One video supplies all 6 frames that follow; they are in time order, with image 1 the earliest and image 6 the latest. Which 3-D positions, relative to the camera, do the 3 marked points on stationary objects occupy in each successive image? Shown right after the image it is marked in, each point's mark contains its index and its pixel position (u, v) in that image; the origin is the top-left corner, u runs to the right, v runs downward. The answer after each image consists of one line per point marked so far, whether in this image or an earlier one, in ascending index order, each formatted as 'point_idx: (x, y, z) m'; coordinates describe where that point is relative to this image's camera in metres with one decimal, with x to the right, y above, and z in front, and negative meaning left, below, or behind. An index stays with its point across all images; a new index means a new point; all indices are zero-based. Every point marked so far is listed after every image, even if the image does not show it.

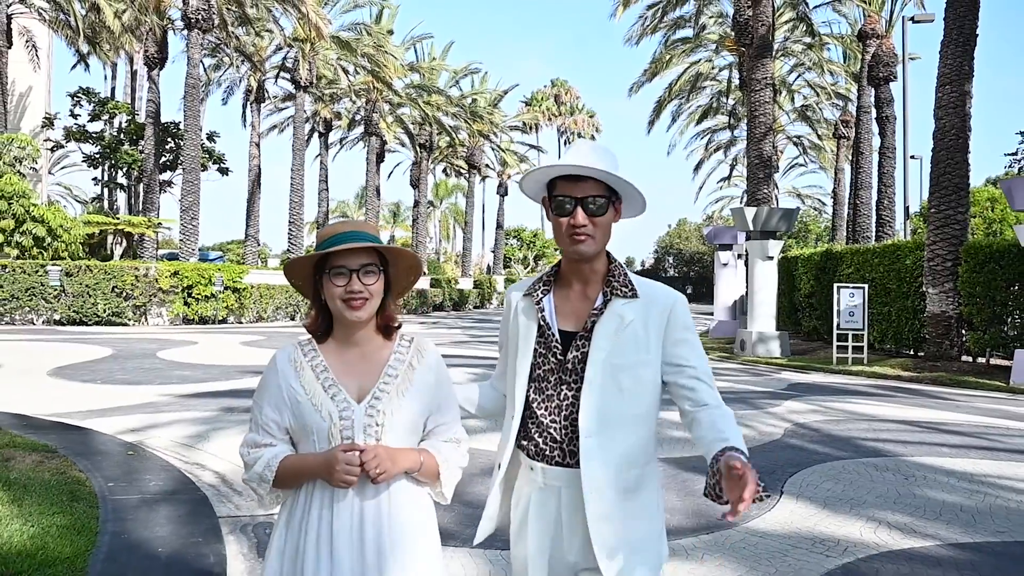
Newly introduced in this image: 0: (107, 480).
0: (-3.1, -1.4, +6.2) m
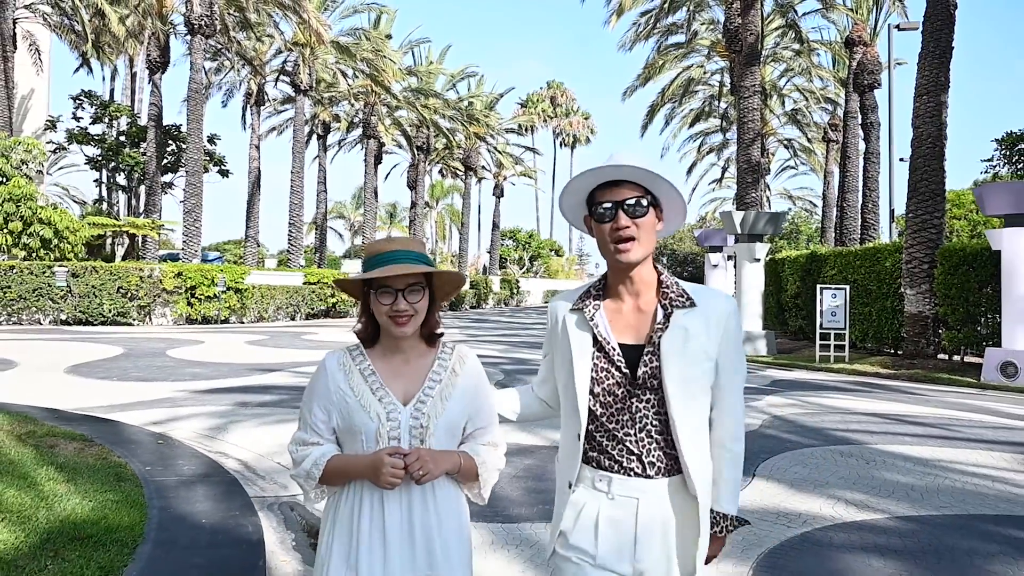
0: (-3.1, -1.5, +6.8) m
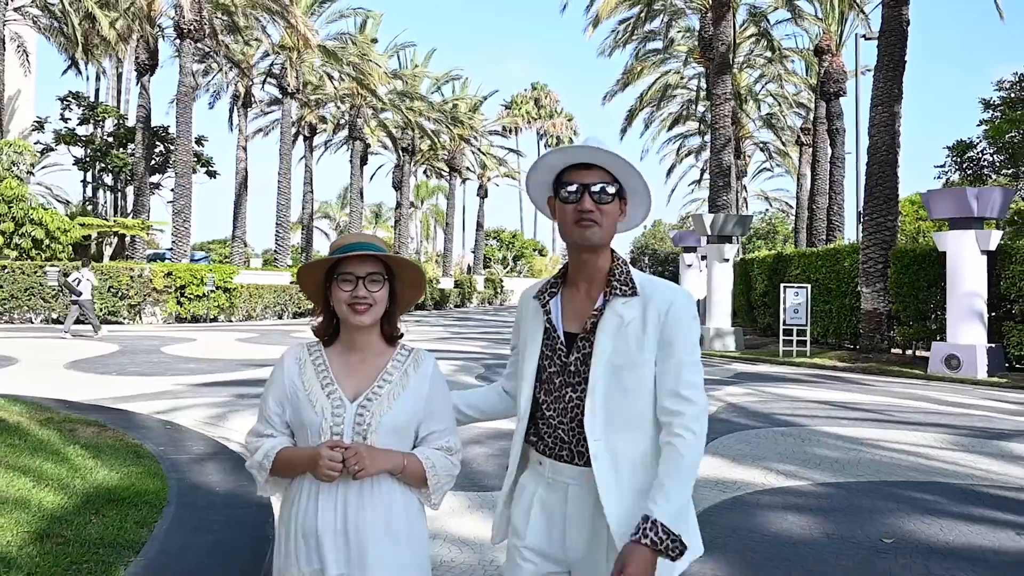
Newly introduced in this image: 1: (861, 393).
0: (-3.3, -1.5, +7.6) m
1: (+5.3, -1.6, +12.5) m
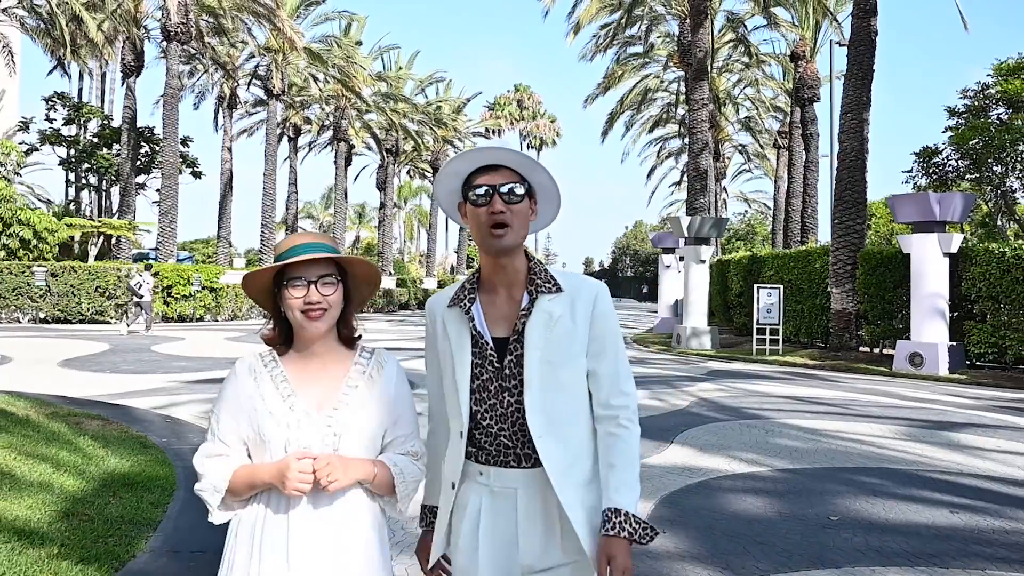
0: (-3.5, -1.5, +8.1) m
1: (+5.1, -1.6, +13.1) m
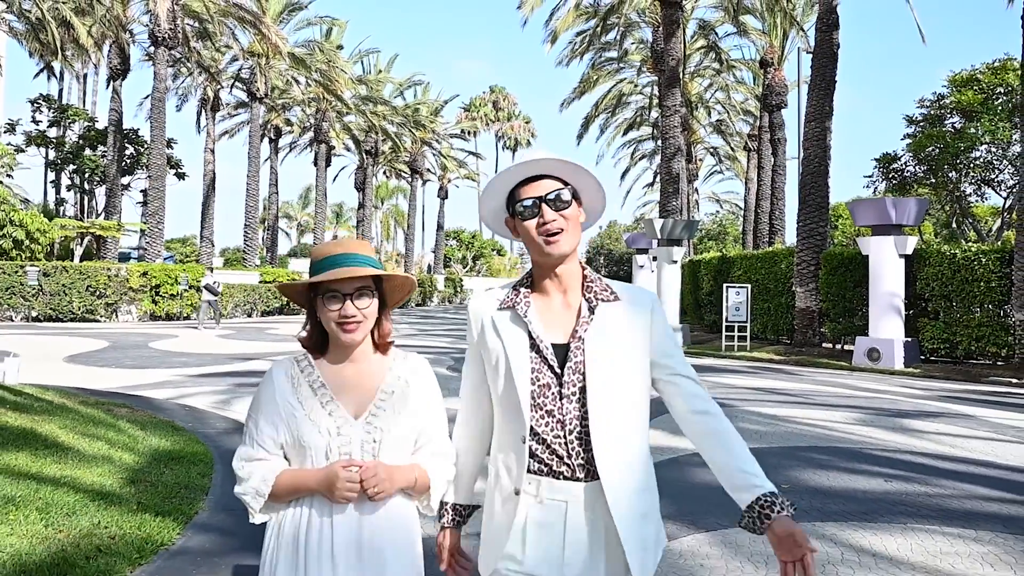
0: (-3.6, -1.5, +8.9) m
1: (+4.8, -1.6, +14.2) m
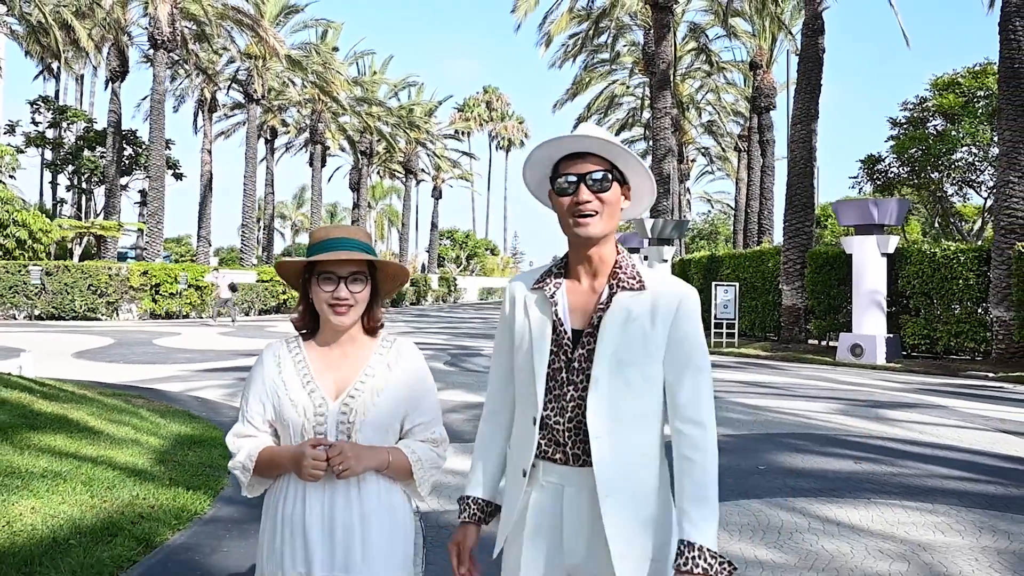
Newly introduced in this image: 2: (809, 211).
0: (-3.6, -1.4, +9.4) m
1: (+4.7, -1.6, +14.8) m
2: (+7.1, +1.8, +19.5) m
